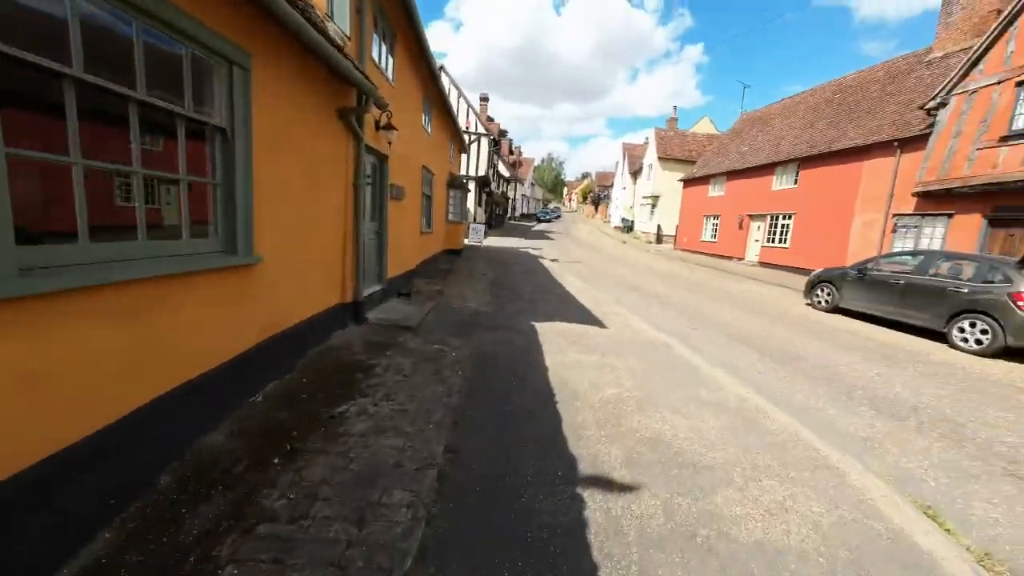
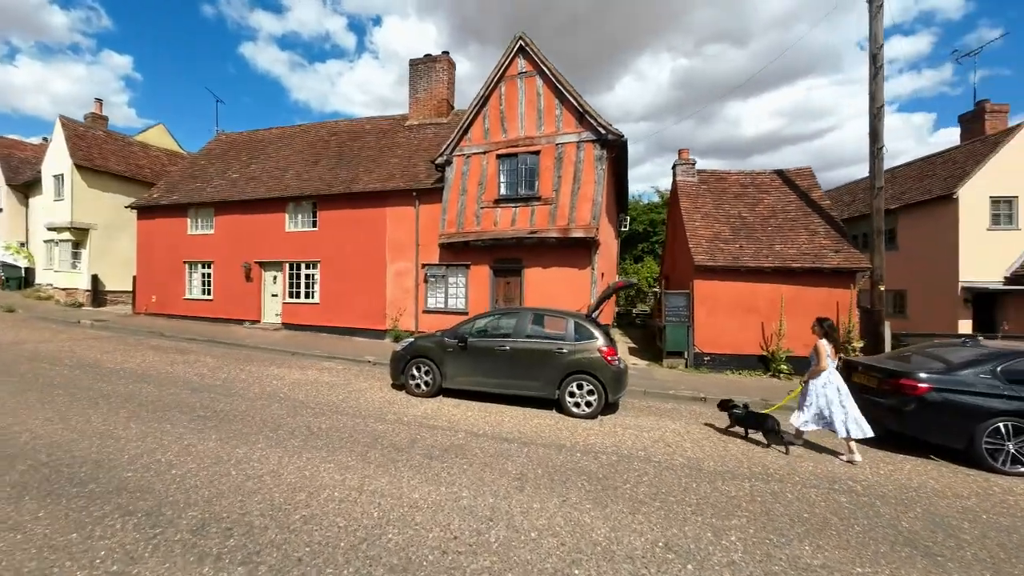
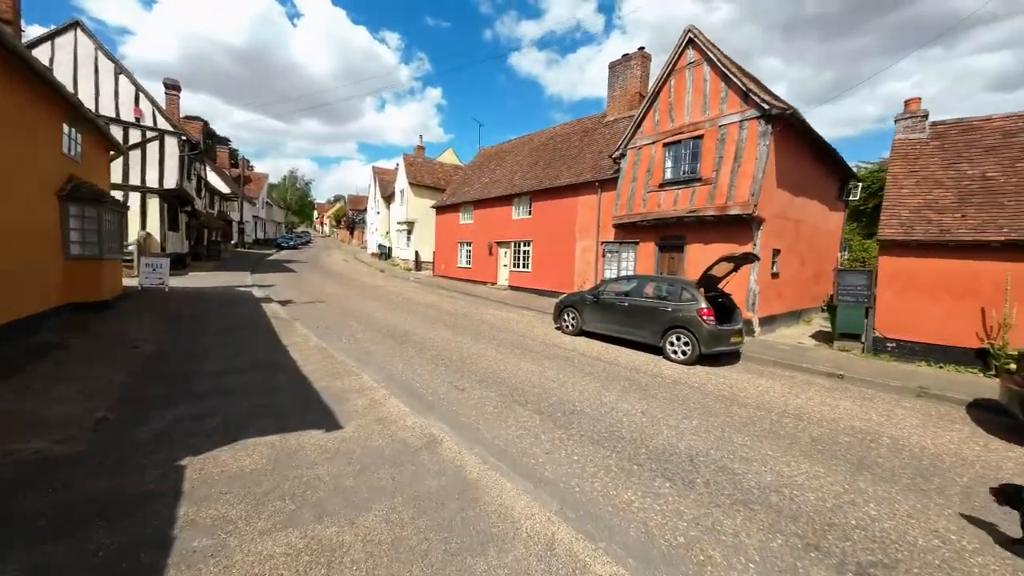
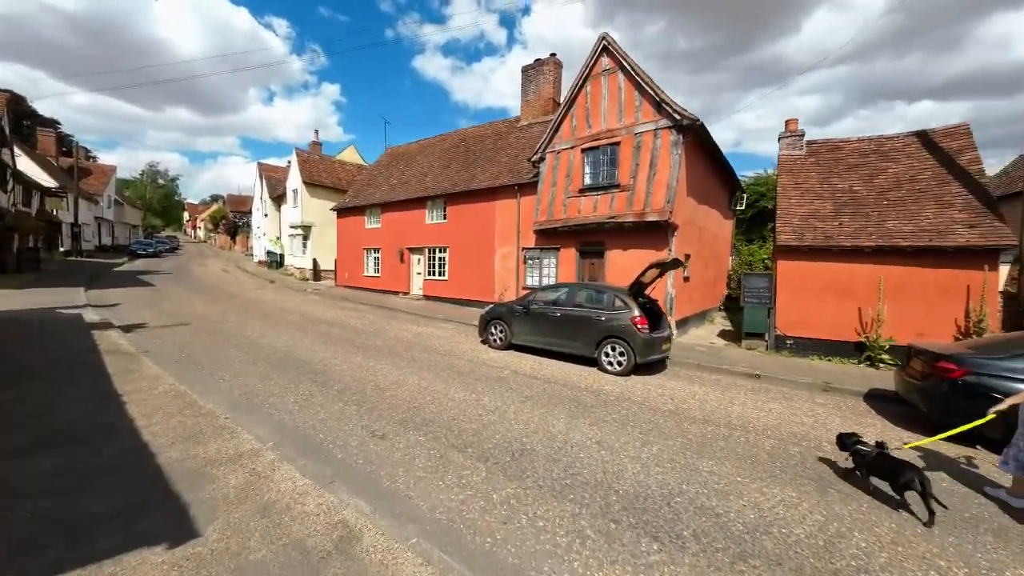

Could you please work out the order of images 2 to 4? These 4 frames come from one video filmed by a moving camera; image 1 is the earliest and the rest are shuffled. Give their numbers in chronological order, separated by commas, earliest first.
3, 4, 2
